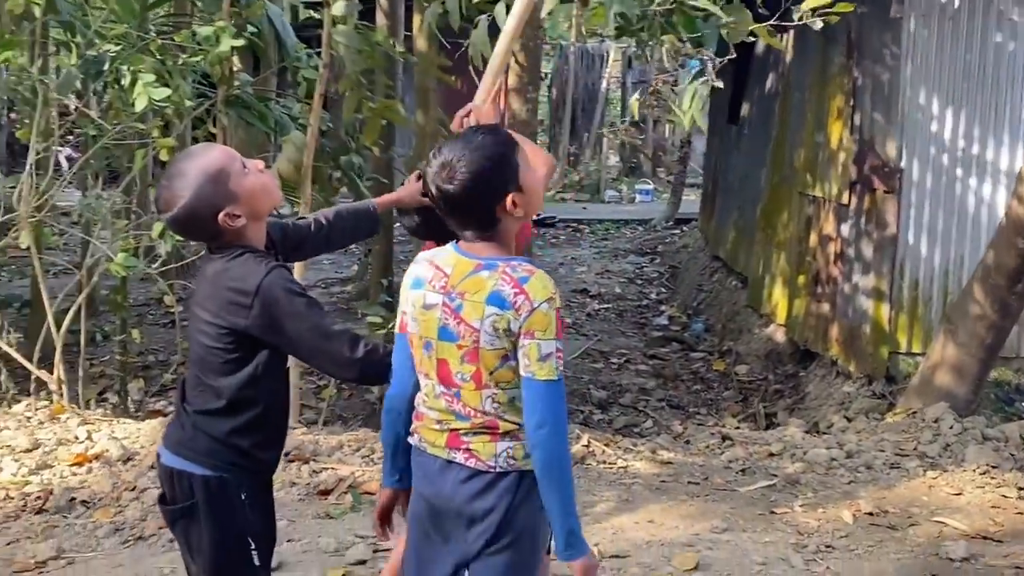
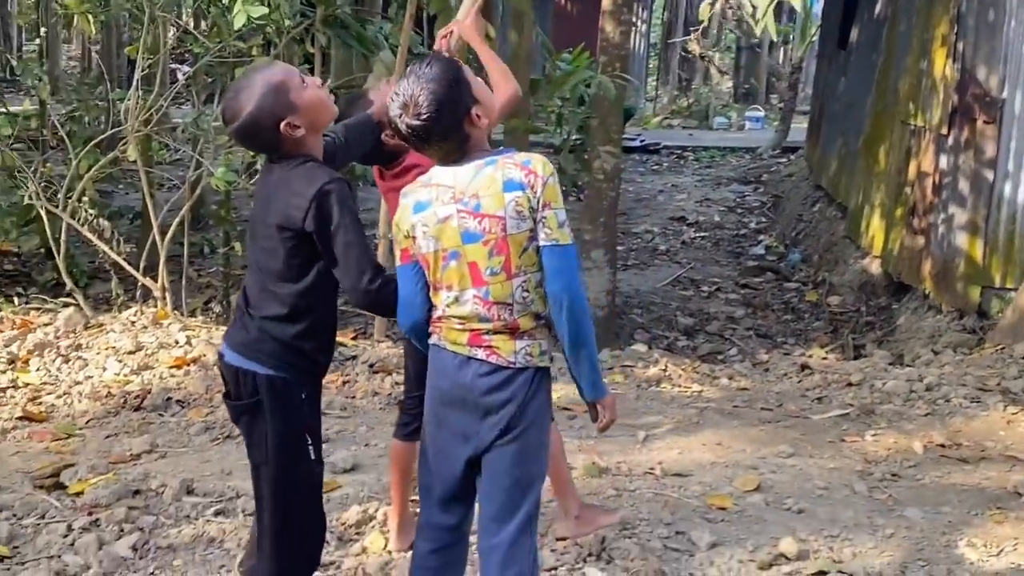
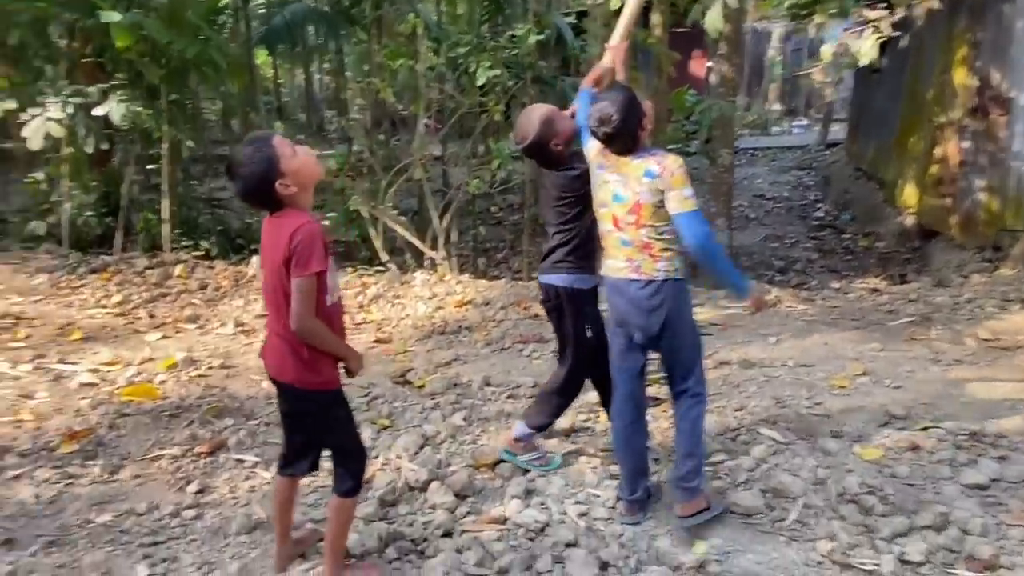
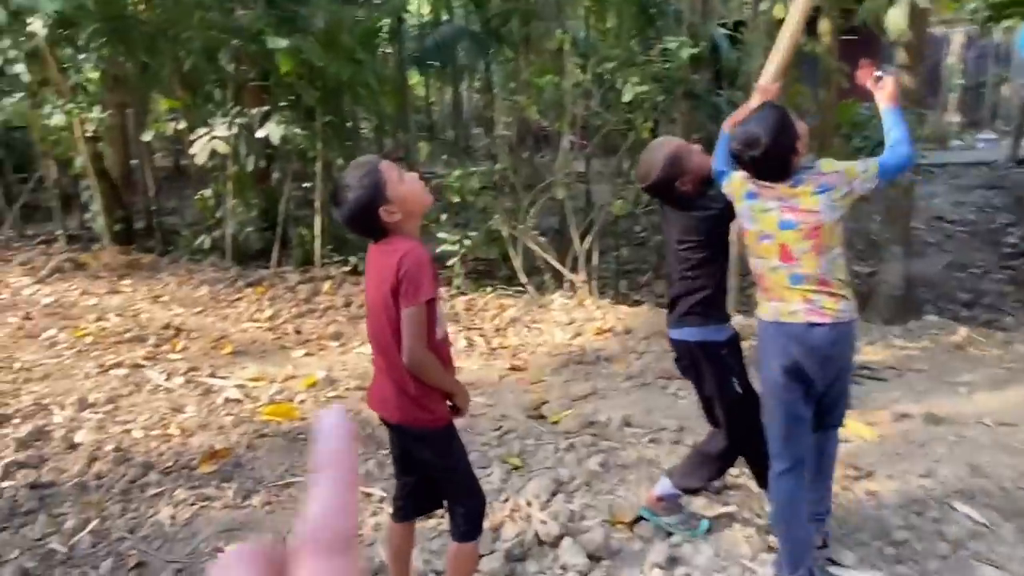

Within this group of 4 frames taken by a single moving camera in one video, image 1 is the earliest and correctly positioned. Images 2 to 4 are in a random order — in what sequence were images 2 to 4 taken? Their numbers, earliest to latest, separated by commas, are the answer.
2, 3, 4
